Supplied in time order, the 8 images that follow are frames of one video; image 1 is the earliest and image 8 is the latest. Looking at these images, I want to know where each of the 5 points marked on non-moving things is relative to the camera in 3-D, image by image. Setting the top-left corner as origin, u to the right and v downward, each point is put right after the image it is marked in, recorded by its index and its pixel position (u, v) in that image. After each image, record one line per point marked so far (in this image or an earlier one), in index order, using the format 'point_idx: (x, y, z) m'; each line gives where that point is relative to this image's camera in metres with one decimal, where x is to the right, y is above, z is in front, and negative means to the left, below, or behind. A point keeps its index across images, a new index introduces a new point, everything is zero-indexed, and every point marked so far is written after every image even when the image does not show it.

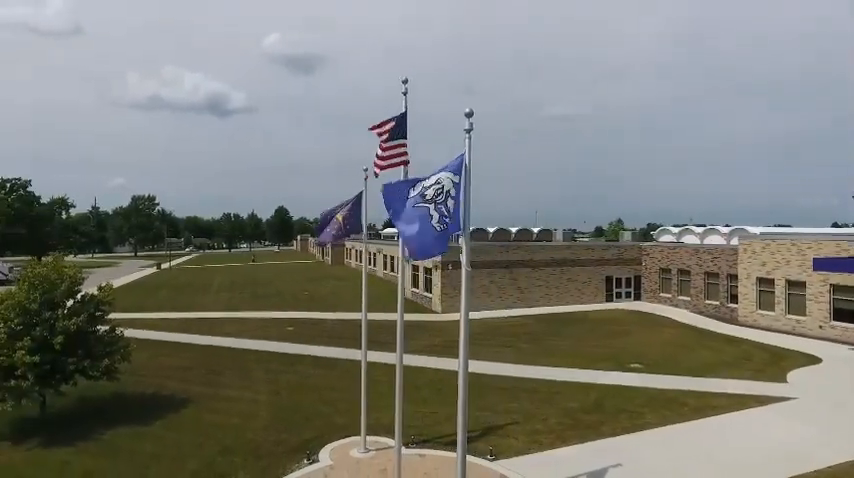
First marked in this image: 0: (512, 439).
0: (+2.1, -5.0, +13.3) m
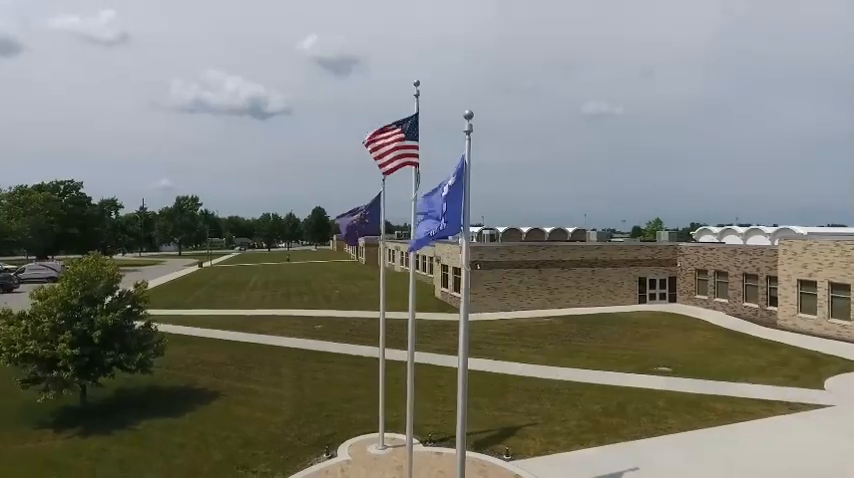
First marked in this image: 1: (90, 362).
0: (+2.5, -5.0, +13.3) m
1: (-9.6, -3.5, +15.1) m
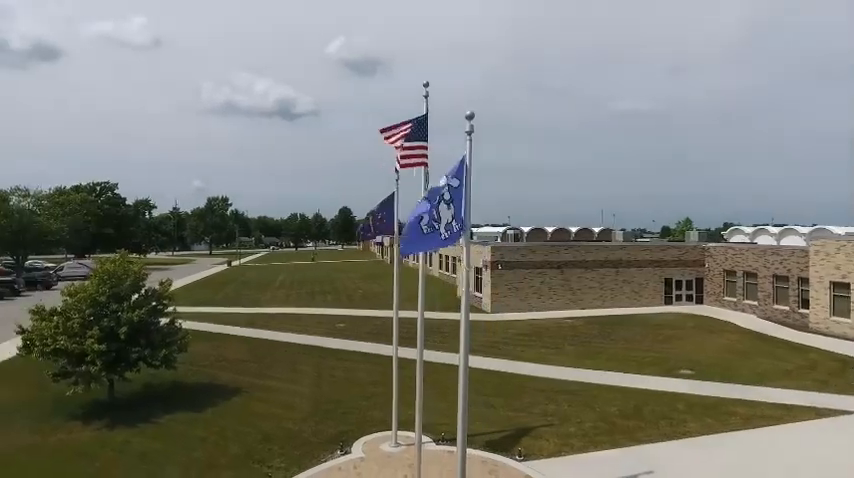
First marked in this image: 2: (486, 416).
0: (+2.9, -5.0, +13.2) m
1: (-9.2, -3.5, +15.6) m
2: (+1.6, -5.0, +14.9) m
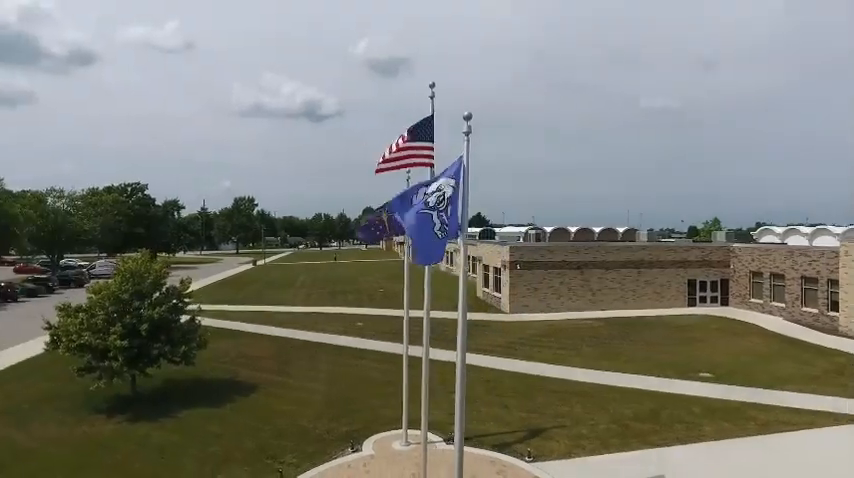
0: (+3.1, -5.0, +13.1) m
1: (-8.8, -3.5, +16.1) m
2: (+1.9, -5.0, +14.9) m
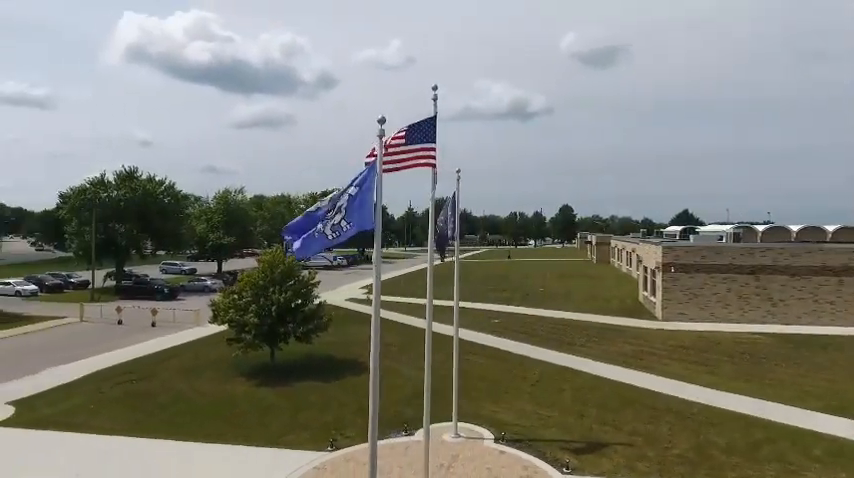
0: (+4.1, -5.0, +12.1) m
1: (-5.8, -3.3, +19.4) m
2: (+3.7, -5.0, +14.2) m
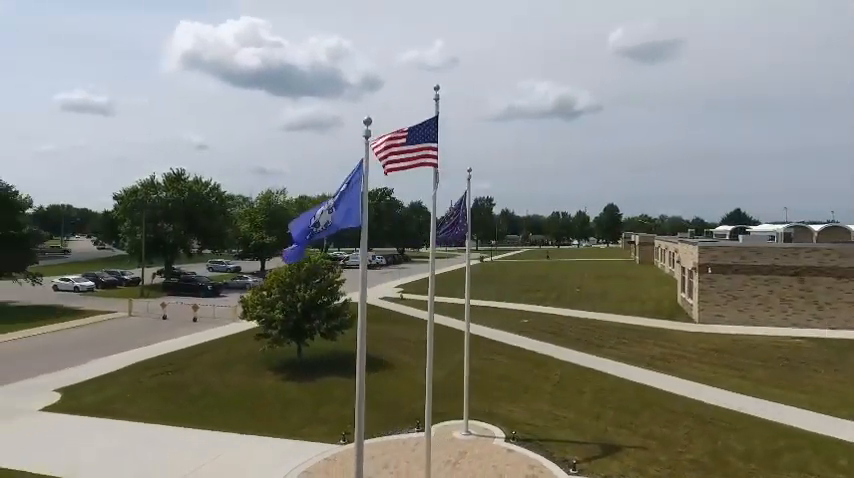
0: (+4.3, -5.0, +11.9) m
1: (-5.0, -3.3, +20.0) m
2: (+4.0, -5.0, +14.0) m
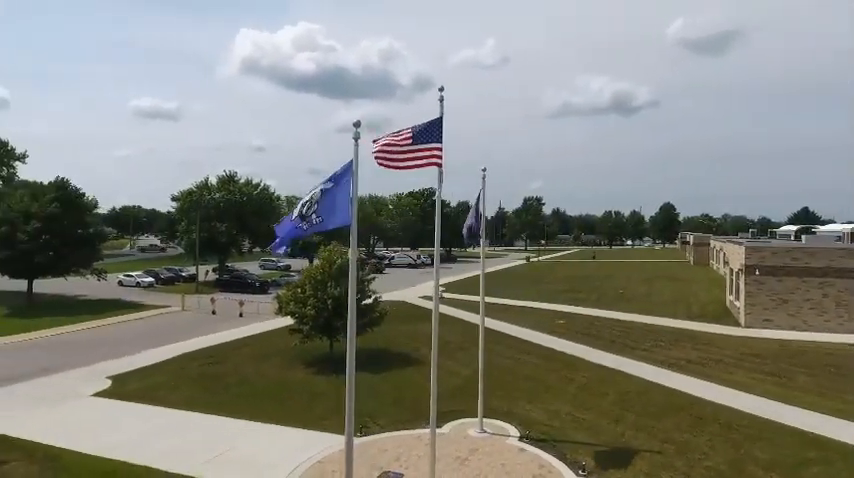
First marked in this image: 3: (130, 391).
0: (+4.5, -5.0, +11.6) m
1: (-3.9, -3.3, +20.6) m
2: (+4.4, -4.9, +13.8) m
3: (-10.3, -5.3, +18.2) m
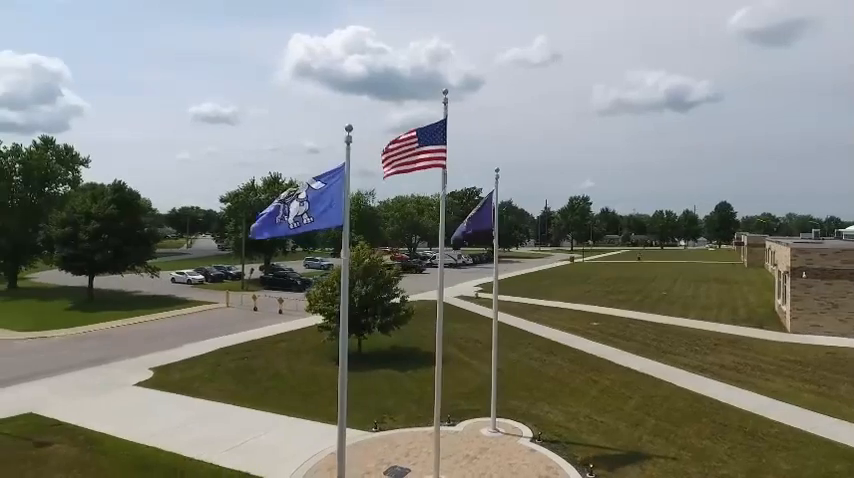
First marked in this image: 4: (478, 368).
0: (+4.6, -5.0, +11.4) m
1: (-2.9, -3.2, +21.1) m
2: (+4.8, -4.9, +13.5) m
3: (-9.5, -5.3, +19.3) m
4: (+2.0, -4.9, +19.9) m
